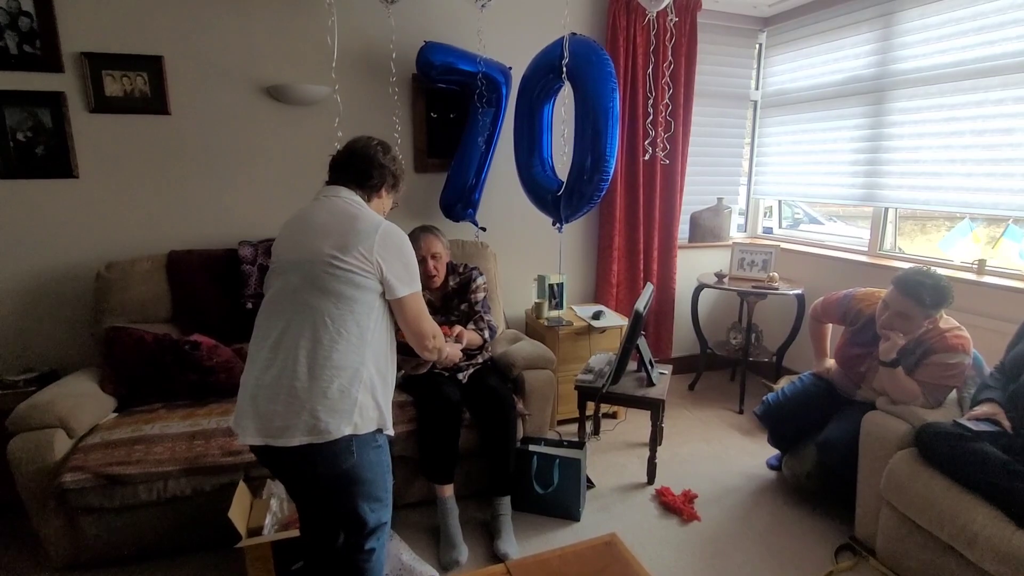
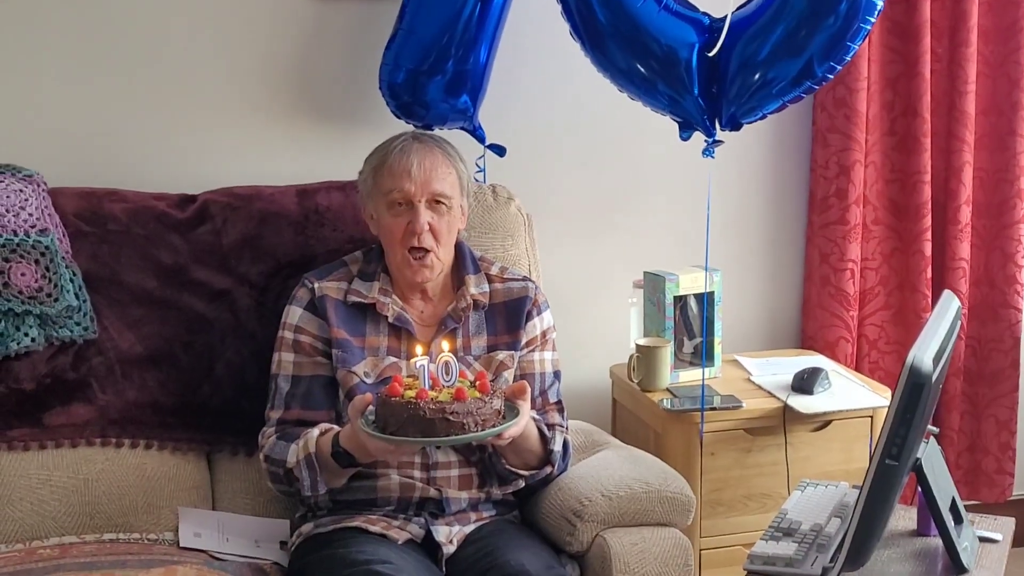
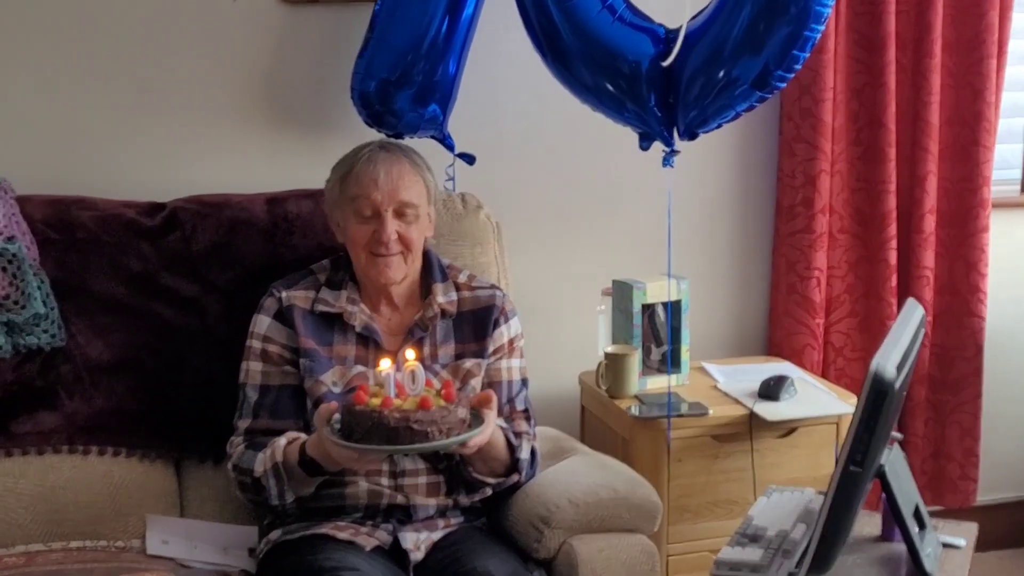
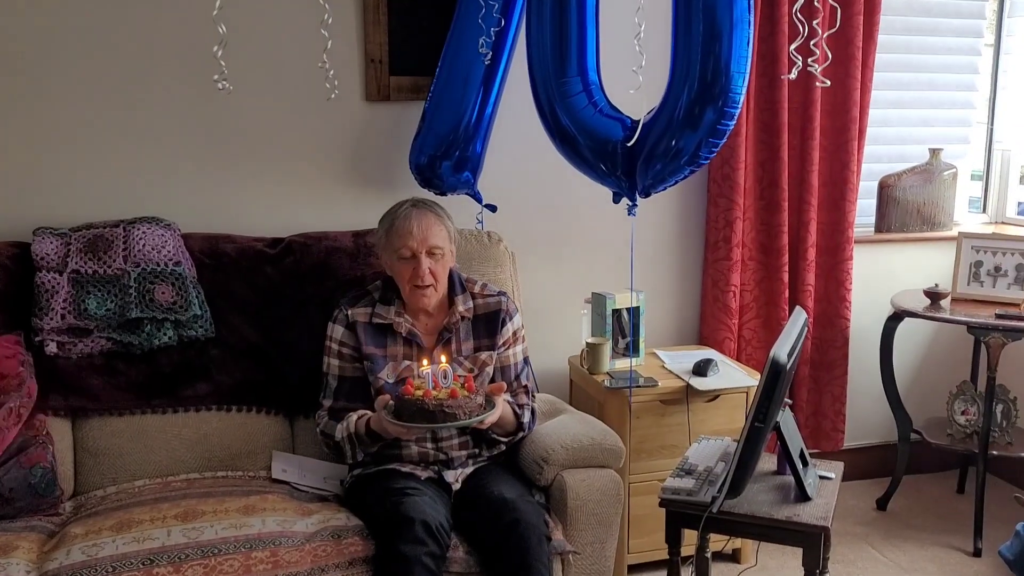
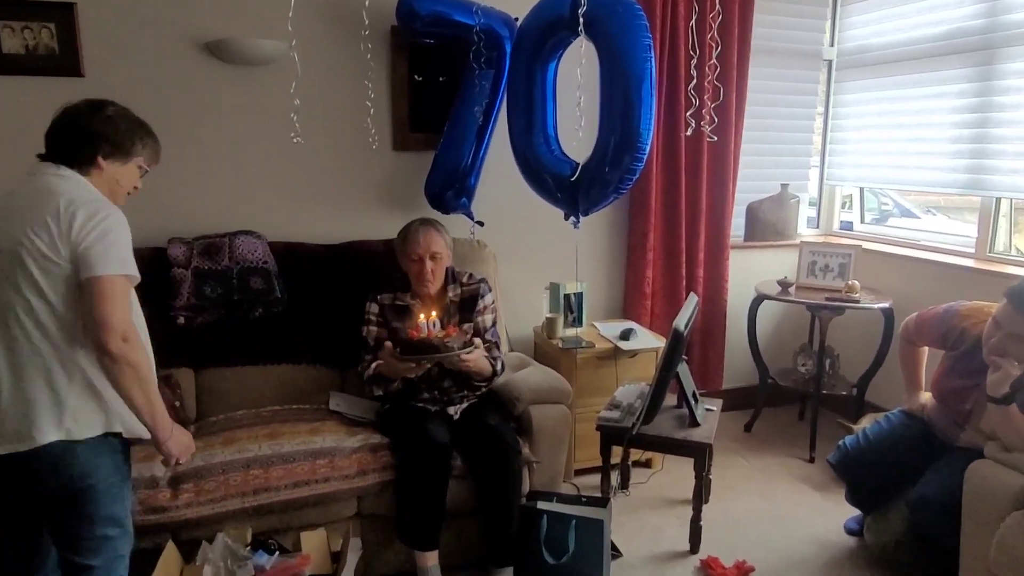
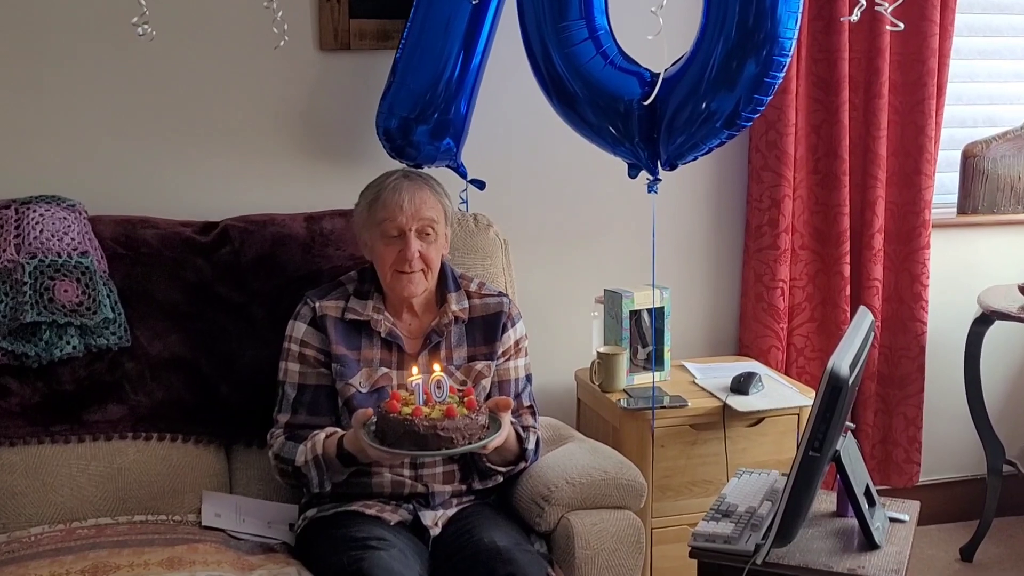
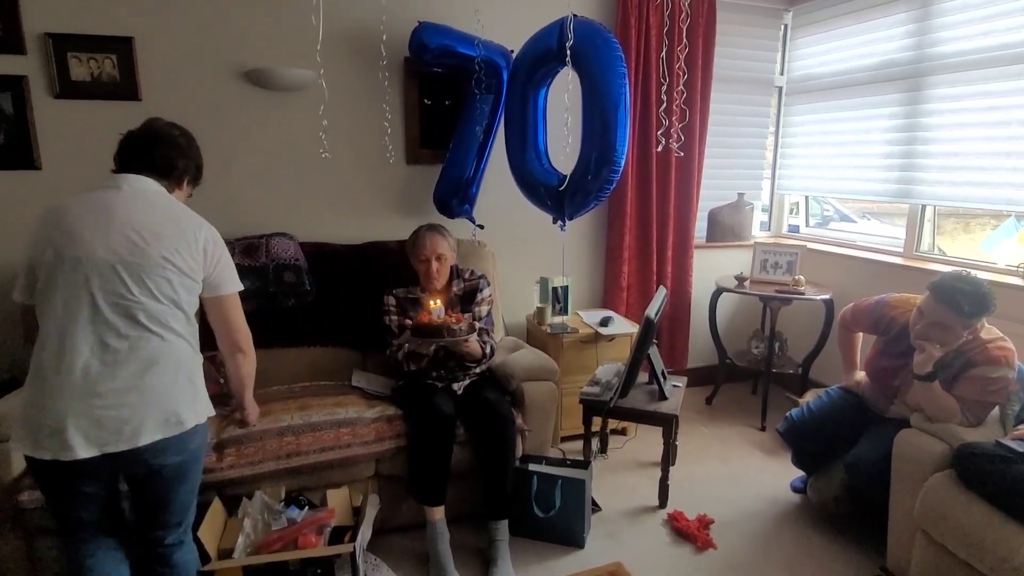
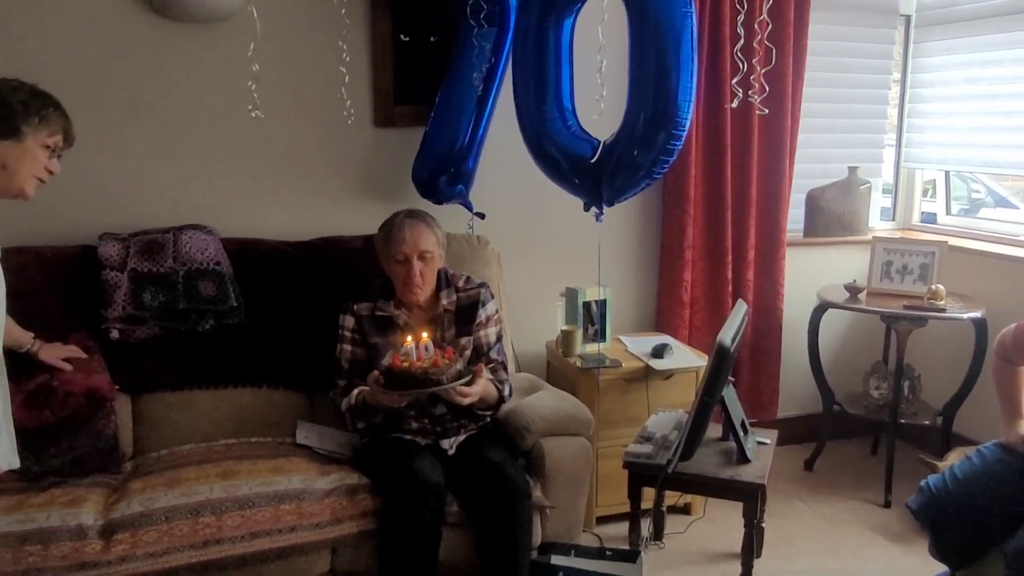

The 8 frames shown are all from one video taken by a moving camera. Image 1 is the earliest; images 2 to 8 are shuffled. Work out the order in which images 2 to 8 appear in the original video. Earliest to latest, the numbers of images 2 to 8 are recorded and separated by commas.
7, 5, 8, 4, 6, 3, 2
